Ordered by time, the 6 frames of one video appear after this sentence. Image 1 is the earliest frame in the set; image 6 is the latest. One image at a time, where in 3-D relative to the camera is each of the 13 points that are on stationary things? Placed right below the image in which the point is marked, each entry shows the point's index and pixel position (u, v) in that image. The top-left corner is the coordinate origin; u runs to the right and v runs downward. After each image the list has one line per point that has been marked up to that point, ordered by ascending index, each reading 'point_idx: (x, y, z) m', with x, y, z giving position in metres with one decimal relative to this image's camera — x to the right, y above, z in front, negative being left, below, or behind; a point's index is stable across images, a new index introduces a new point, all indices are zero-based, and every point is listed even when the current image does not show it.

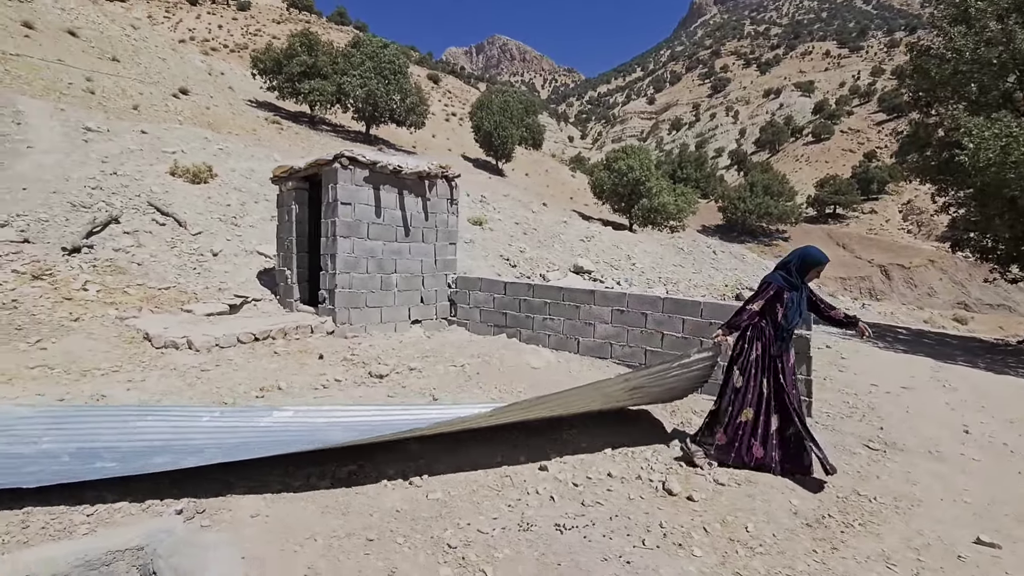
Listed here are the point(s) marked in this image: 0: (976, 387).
0: (+6.0, -1.3, +7.4) m
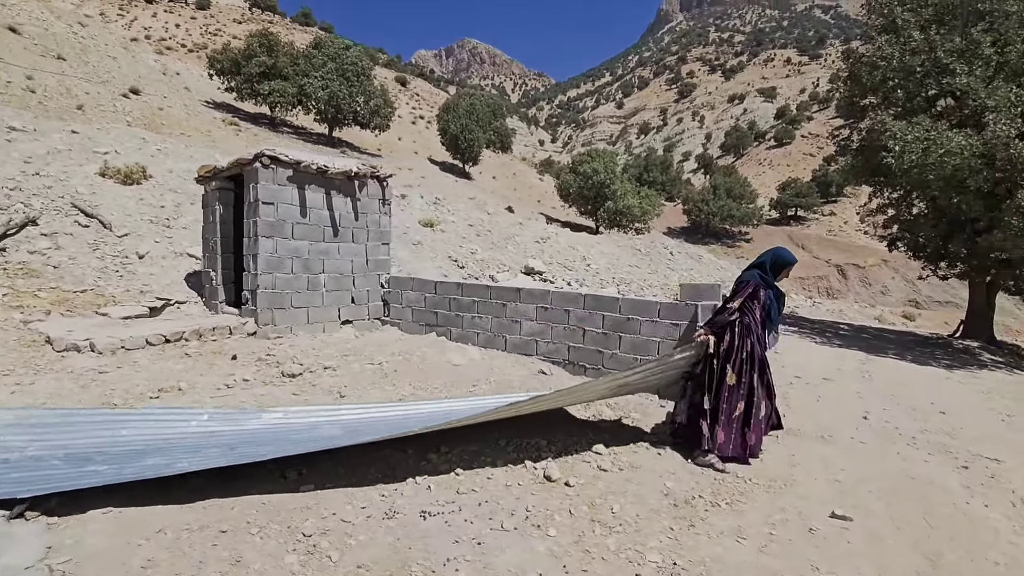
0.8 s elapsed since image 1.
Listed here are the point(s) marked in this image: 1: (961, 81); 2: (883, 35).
0: (+5.2, -1.2, +7.7) m
1: (+8.4, +3.8, +10.6) m
2: (+8.2, +5.5, +12.6) m
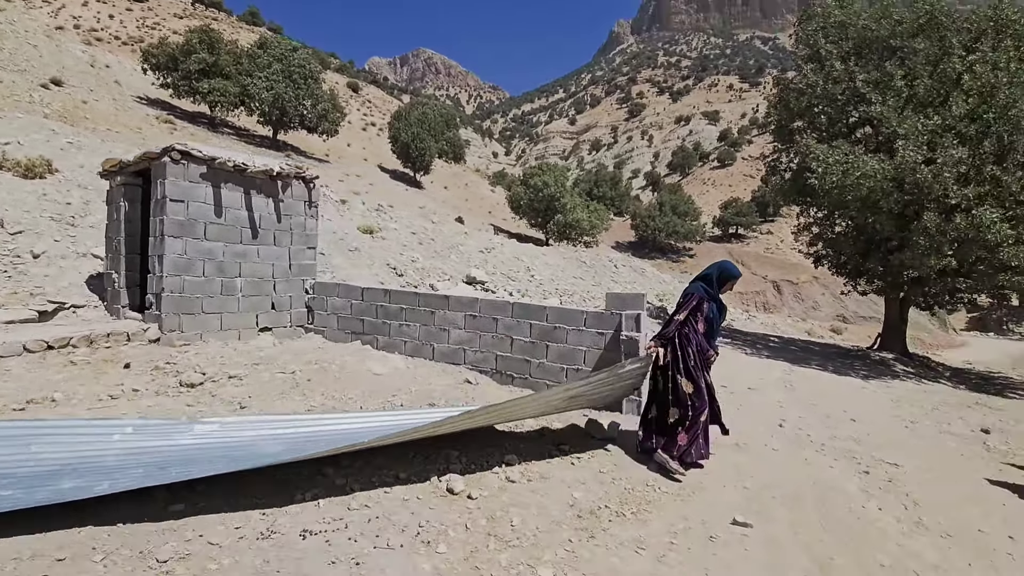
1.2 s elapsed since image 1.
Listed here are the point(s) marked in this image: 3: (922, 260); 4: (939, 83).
0: (+4.3, -1.4, +8.0) m
1: (+7.2, +3.5, +11.2) m
2: (+6.9, +5.2, +13.2) m
3: (+7.3, +0.5, +10.2) m
4: (+8.3, +4.0, +11.1) m
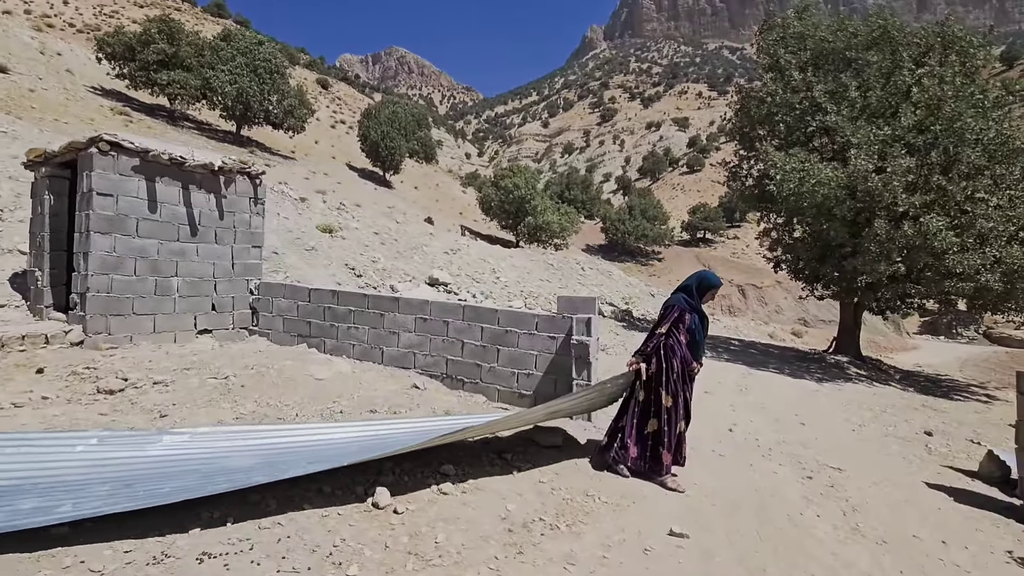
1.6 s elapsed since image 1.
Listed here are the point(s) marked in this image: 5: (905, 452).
0: (+3.7, -1.5, +8.1) m
1: (+6.5, +3.4, +11.5) m
2: (+6.1, +5.1, +13.5) m
3: (+6.6, +0.4, +10.4) m
4: (+7.6, +3.9, +11.4) m
5: (+3.8, -1.6, +5.4) m
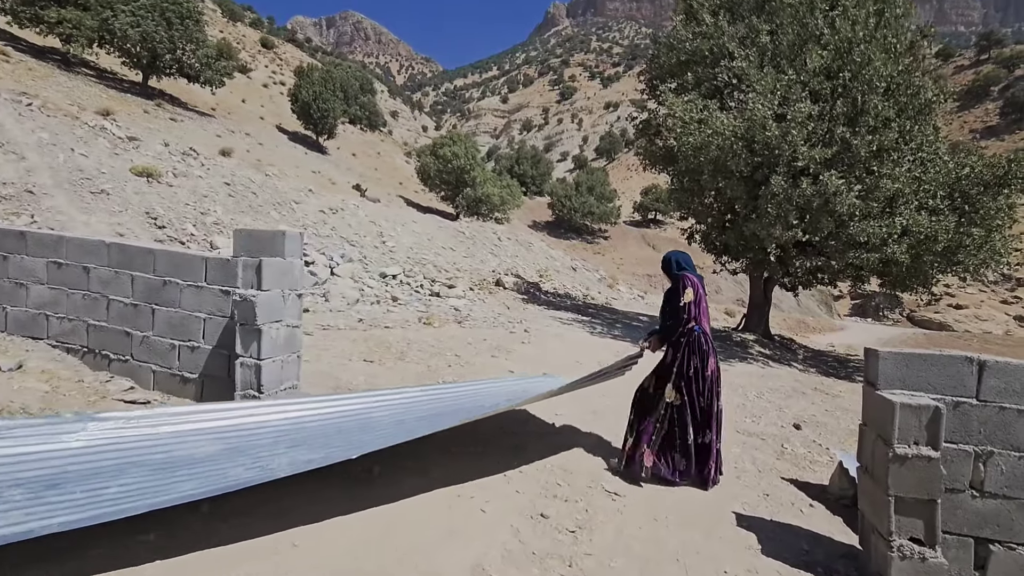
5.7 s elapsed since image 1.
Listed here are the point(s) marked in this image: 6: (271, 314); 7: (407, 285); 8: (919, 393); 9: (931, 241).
0: (+1.4, -1.0, +6.7) m
1: (+4.0, +4.0, +10.1) m
2: (+3.5, +5.7, +11.9) m
3: (+4.1, +0.9, +9.1) m
4: (+5.1, +4.4, +10.1) m
5: (+1.6, -1.2, +4.0) m
6: (-1.3, -0.1, +3.1) m
7: (-2.1, +0.1, +11.2) m
8: (+1.8, -0.5, +2.4) m
9: (+6.7, +0.8, +9.2) m
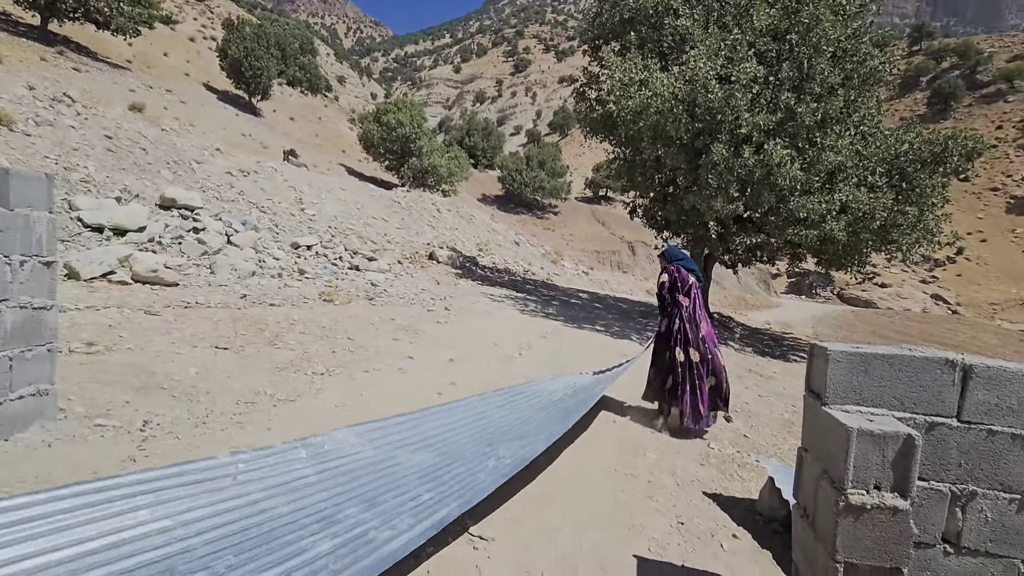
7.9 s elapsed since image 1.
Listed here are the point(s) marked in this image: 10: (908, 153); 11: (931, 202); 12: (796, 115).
0: (+0.4, -0.7, +5.9) m
1: (+2.8, +4.4, +9.4) m
2: (+2.2, +6.2, +11.1) m
3: (+3.0, +1.3, +8.5) m
4: (+3.9, +4.8, +9.4) m
5: (+0.9, -1.1, +3.3) m
6: (-2.0, 0.0, +2.2) m
7: (-3.4, +0.6, +10.1) m
8: (+1.1, -0.4, +1.7) m
9: (+5.5, +1.1, +8.8) m
10: (+6.5, +2.2, +9.4) m
11: (+6.9, +1.4, +9.4) m
12: (+4.2, +2.5, +8.4) m
